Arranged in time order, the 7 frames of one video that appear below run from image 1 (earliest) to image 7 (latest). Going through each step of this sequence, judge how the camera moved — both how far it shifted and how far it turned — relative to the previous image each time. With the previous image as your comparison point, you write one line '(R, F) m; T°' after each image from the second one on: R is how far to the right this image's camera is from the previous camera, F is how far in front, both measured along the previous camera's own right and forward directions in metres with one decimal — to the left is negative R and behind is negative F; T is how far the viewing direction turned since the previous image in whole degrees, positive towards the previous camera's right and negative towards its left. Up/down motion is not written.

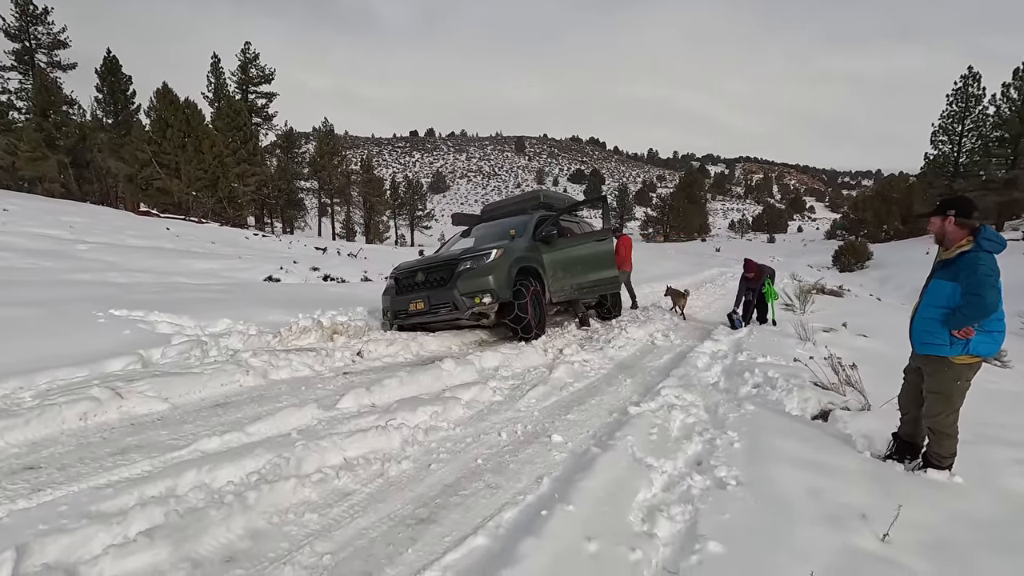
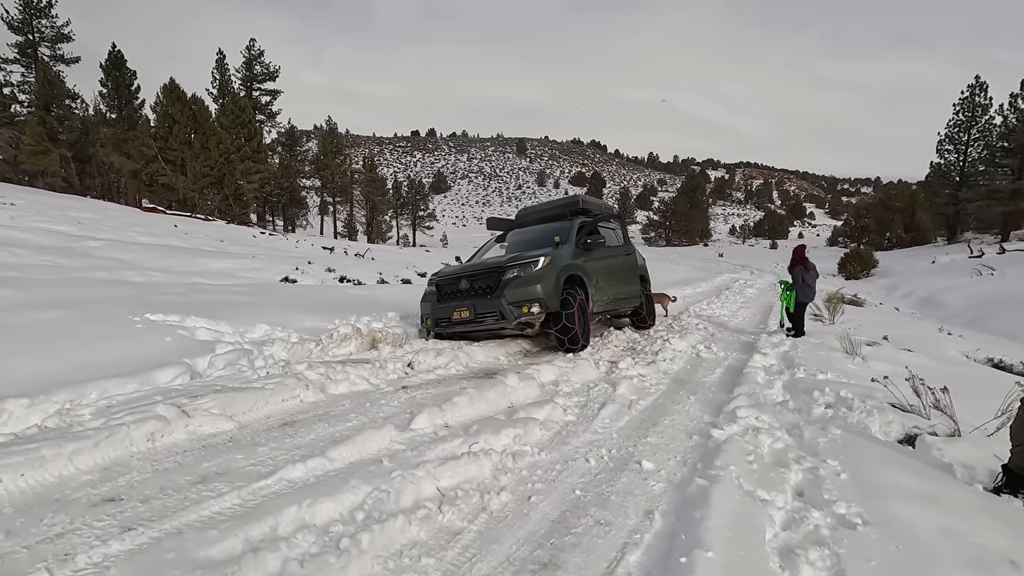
(-0.5, +0.2) m; 0°
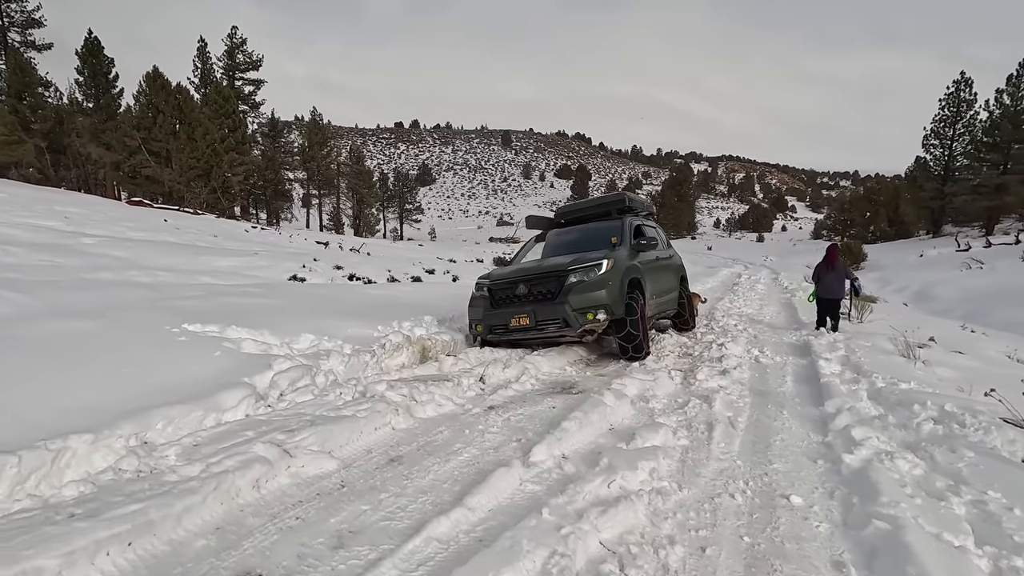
(-0.8, +0.3) m; +2°
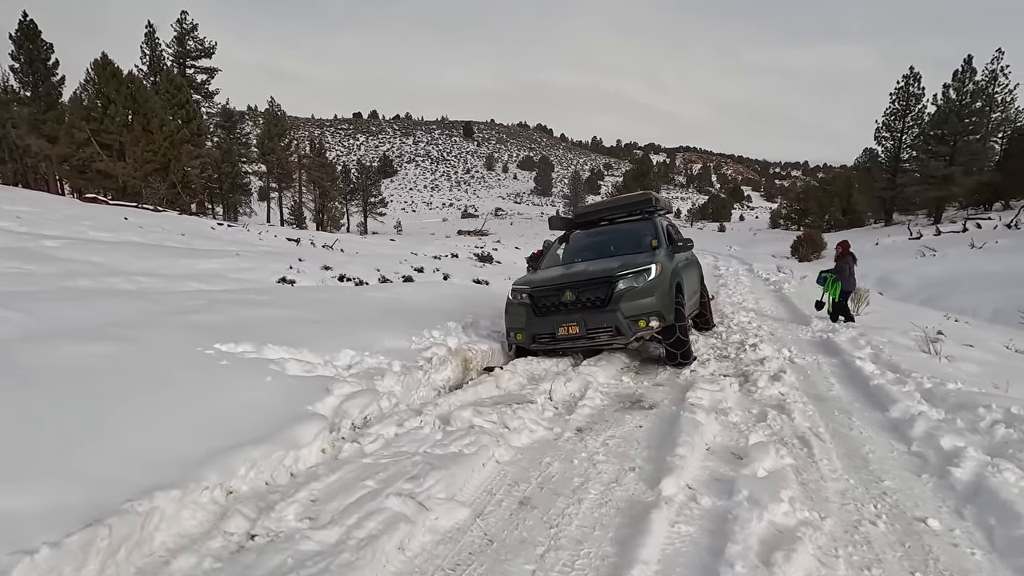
(-0.8, +0.2) m; +4°
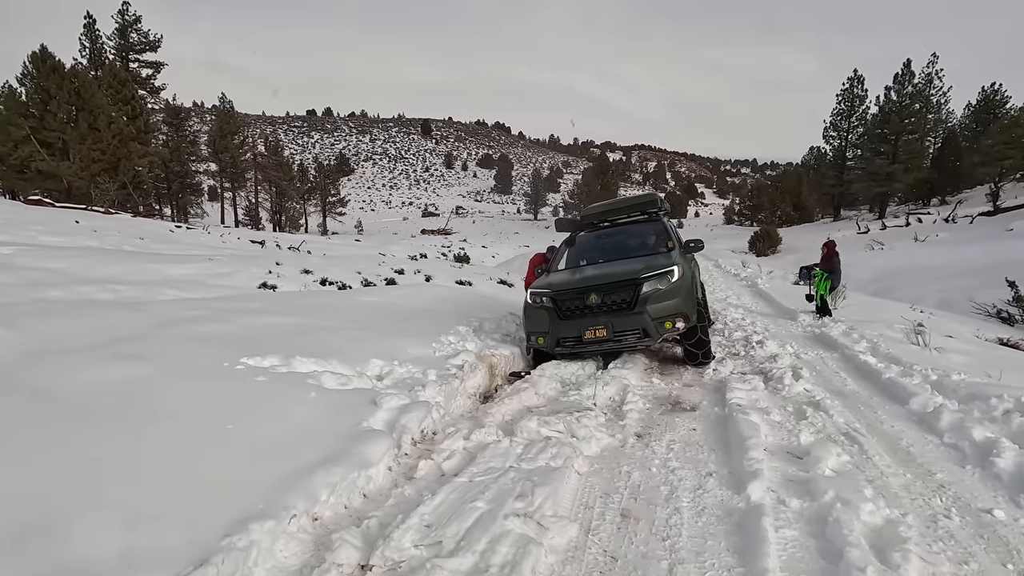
(-0.6, +0.1) m; +4°
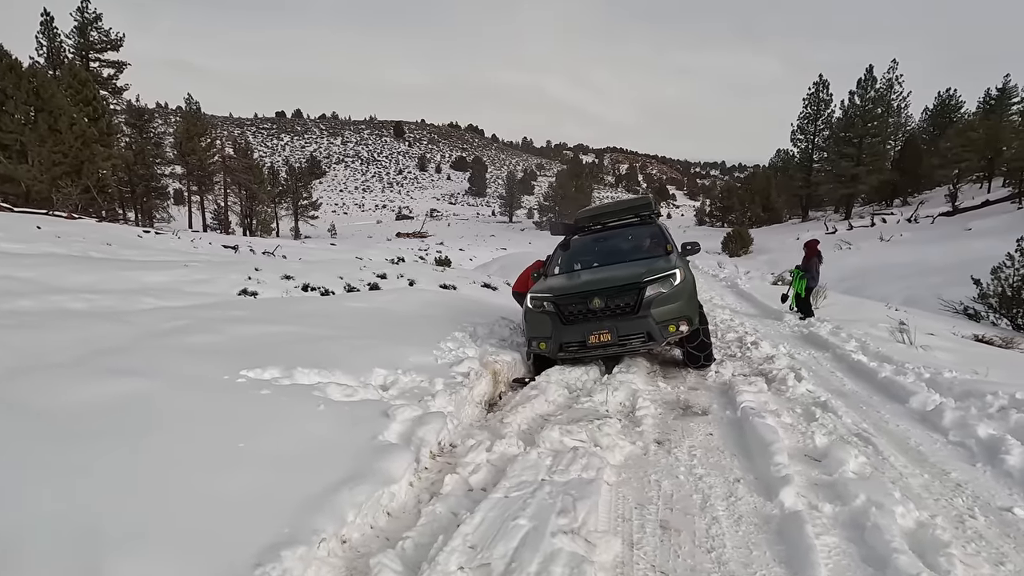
(-0.3, +0.1) m; +3°
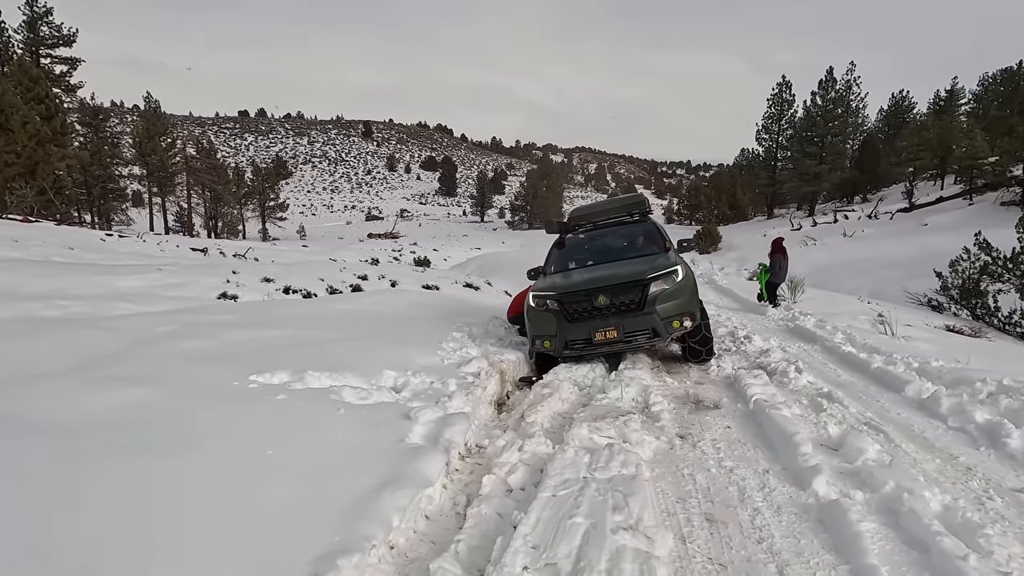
(-0.3, 0.0) m; +3°
